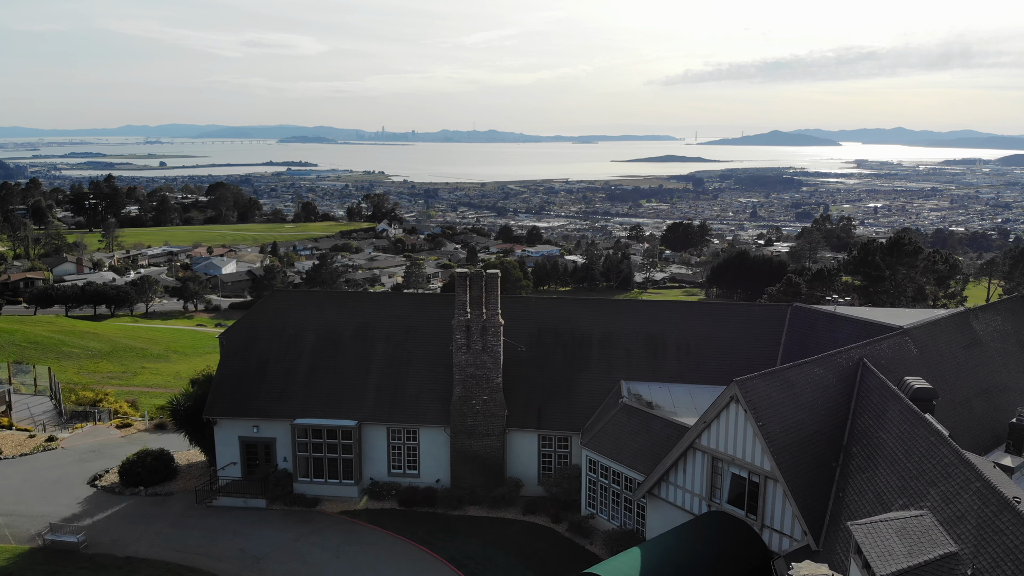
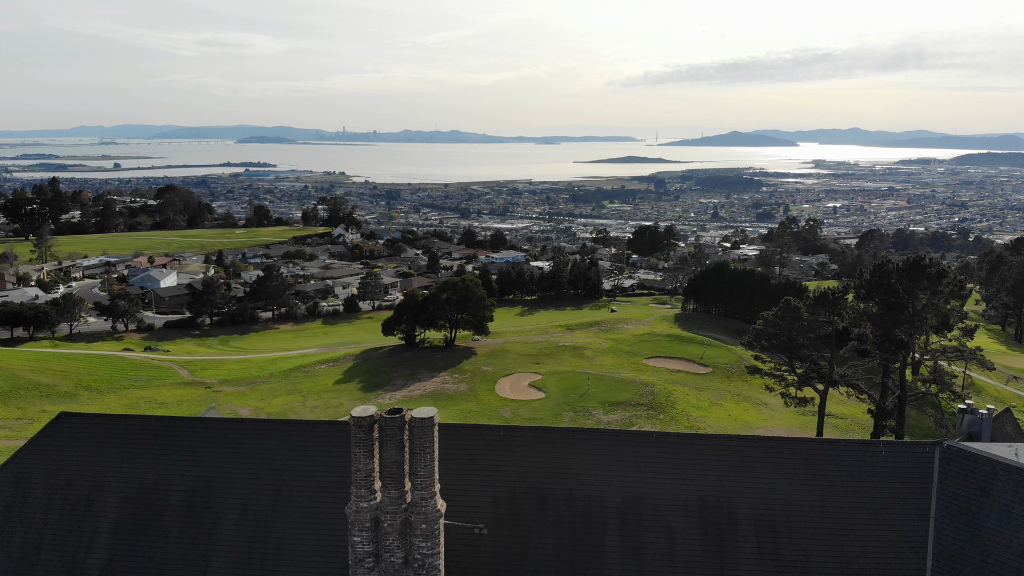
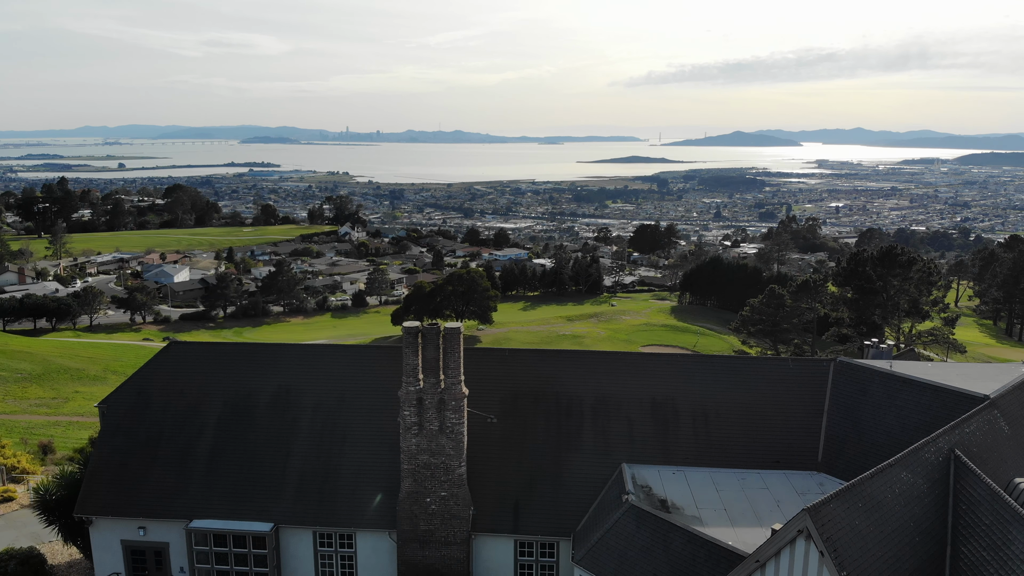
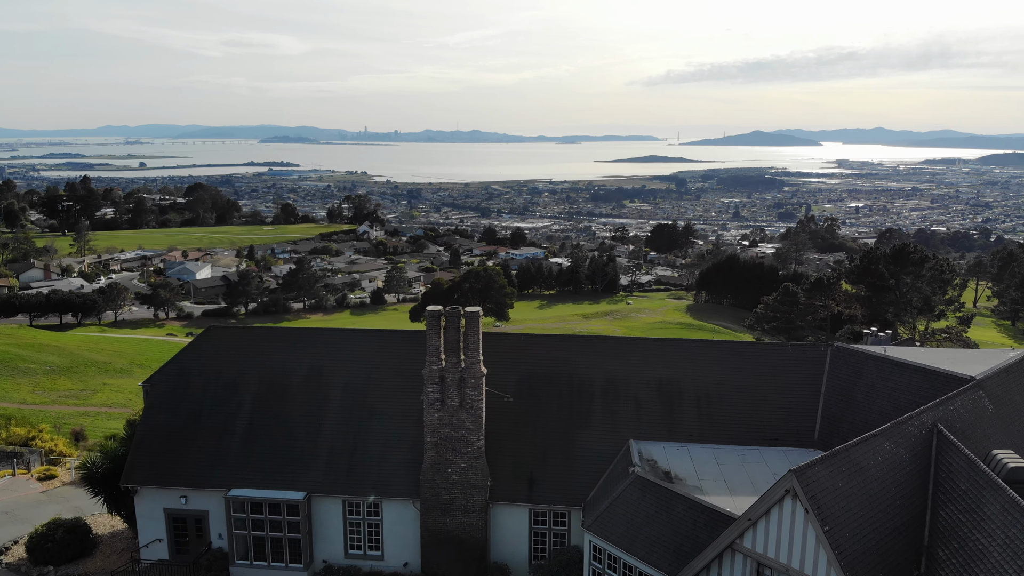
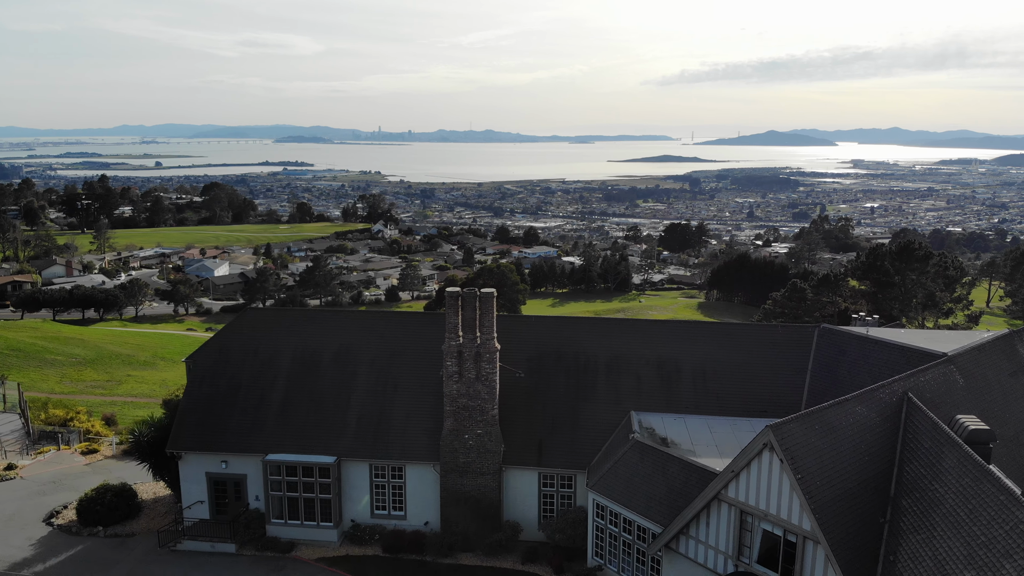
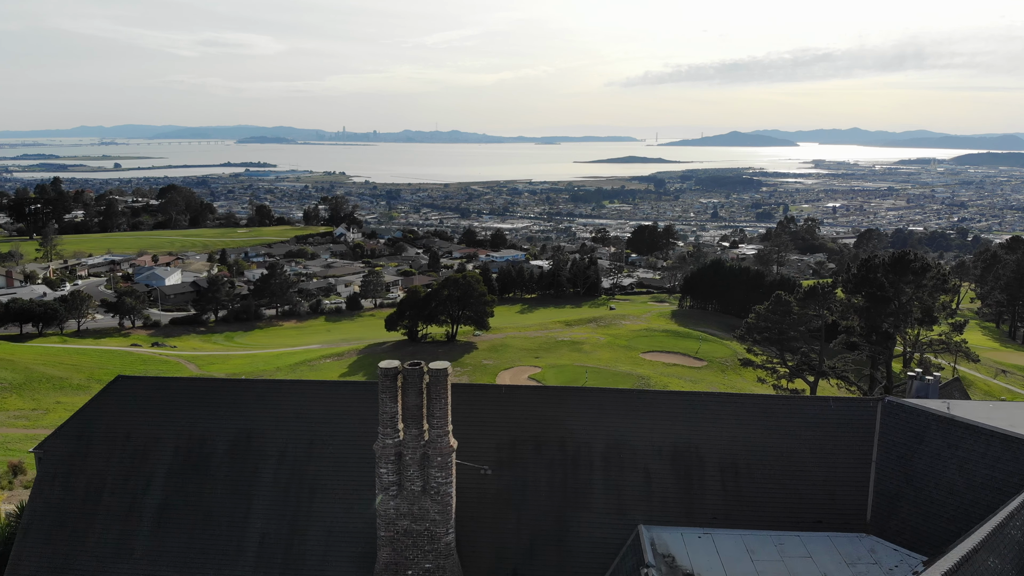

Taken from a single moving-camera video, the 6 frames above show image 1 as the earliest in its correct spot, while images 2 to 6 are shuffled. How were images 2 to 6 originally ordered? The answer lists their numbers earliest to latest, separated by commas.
5, 4, 3, 6, 2
